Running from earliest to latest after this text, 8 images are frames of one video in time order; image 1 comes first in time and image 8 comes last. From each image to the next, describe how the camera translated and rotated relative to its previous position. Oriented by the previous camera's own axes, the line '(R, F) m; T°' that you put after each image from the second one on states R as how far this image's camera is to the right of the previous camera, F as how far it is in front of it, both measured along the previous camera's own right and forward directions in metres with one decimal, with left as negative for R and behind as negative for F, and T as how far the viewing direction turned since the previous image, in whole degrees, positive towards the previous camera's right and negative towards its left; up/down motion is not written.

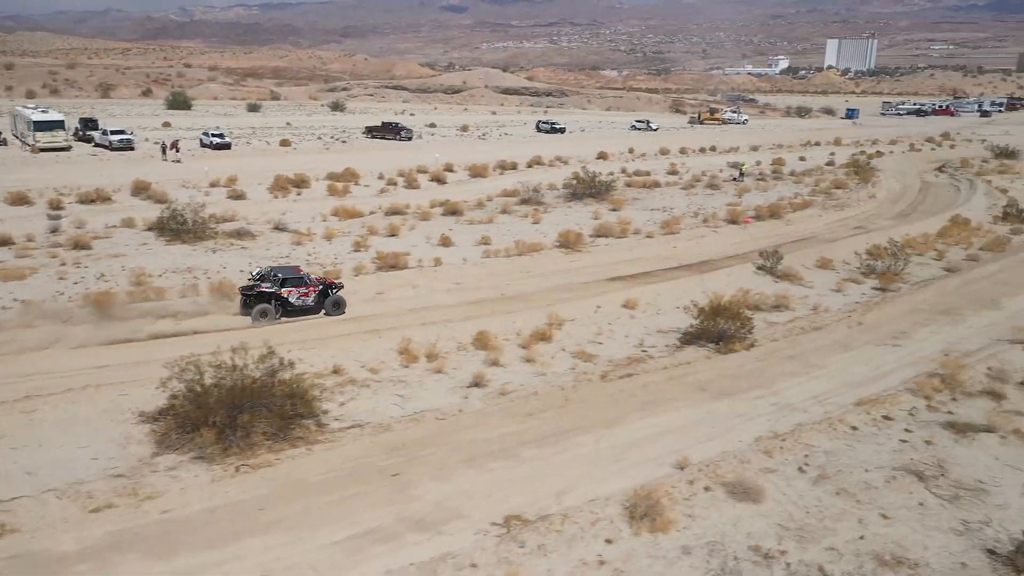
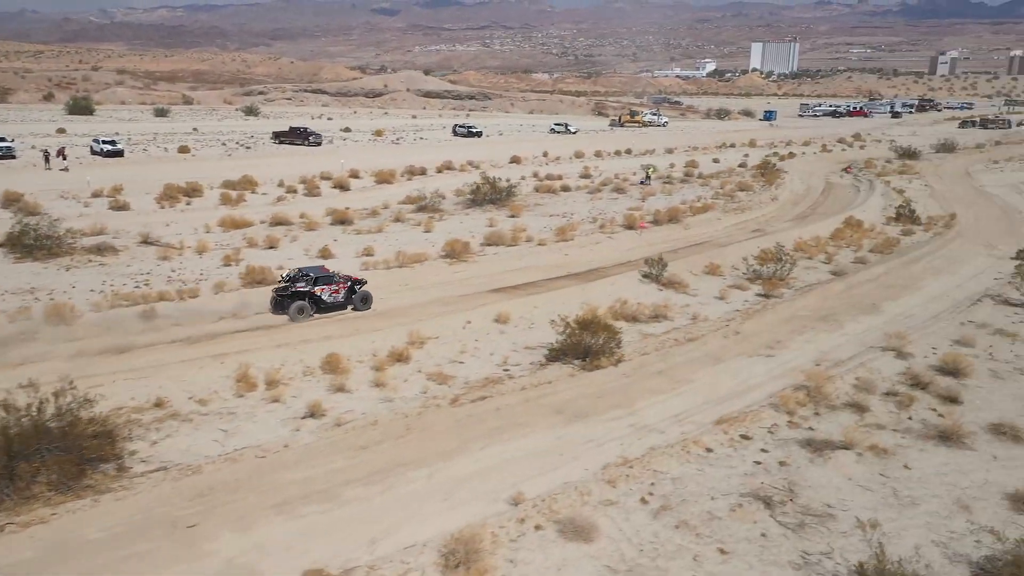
(+1.4, +0.8) m; +4°
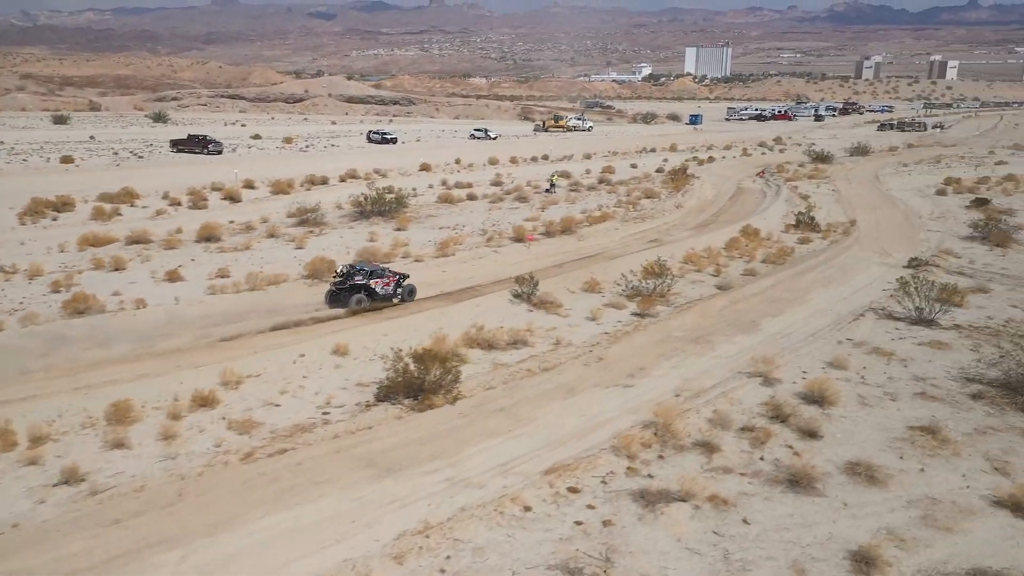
(+1.8, +1.4) m; +4°
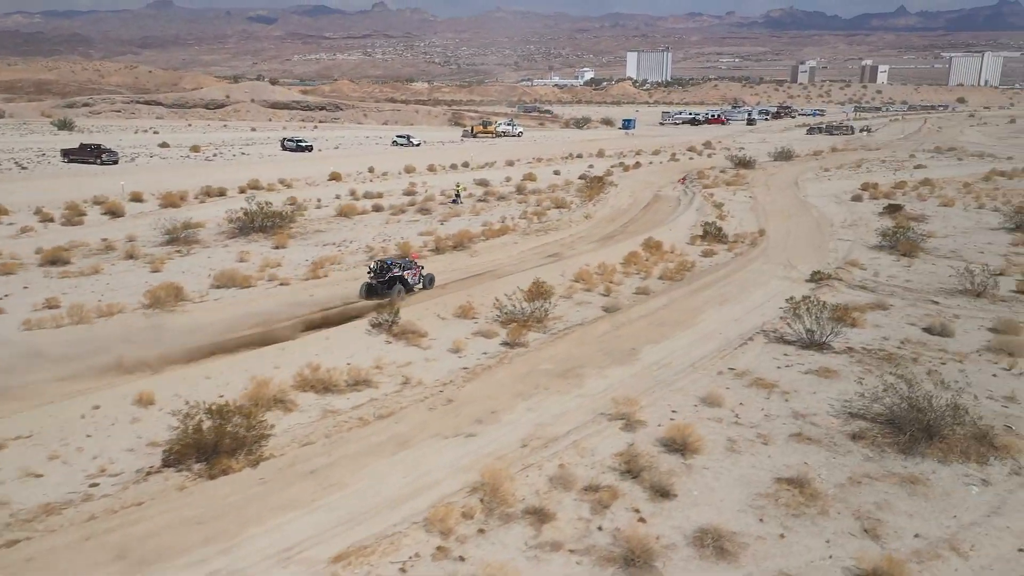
(+1.8, +1.6) m; +4°
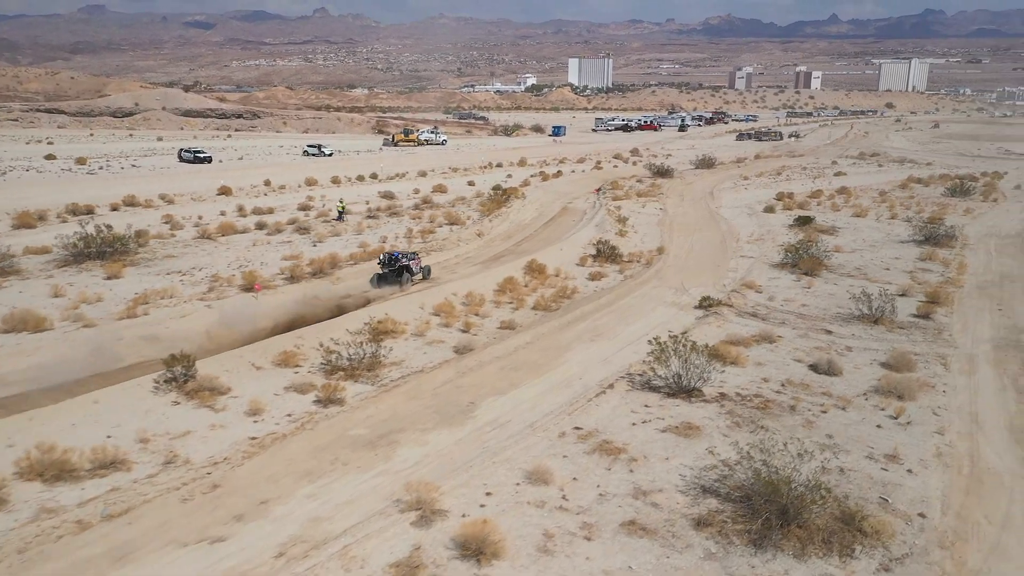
(+2.2, +2.3) m; +4°
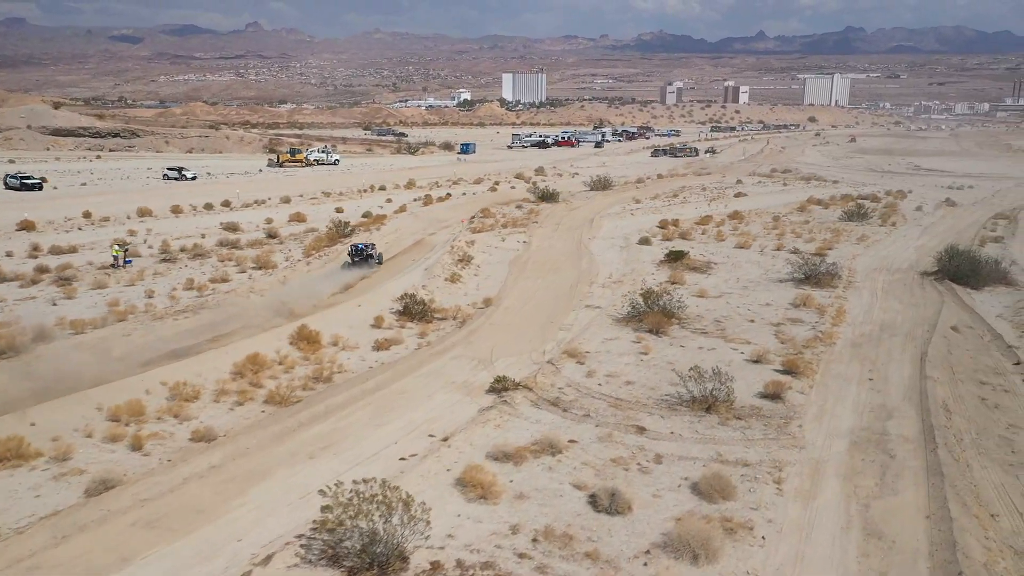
(+4.0, +4.5) m; +4°
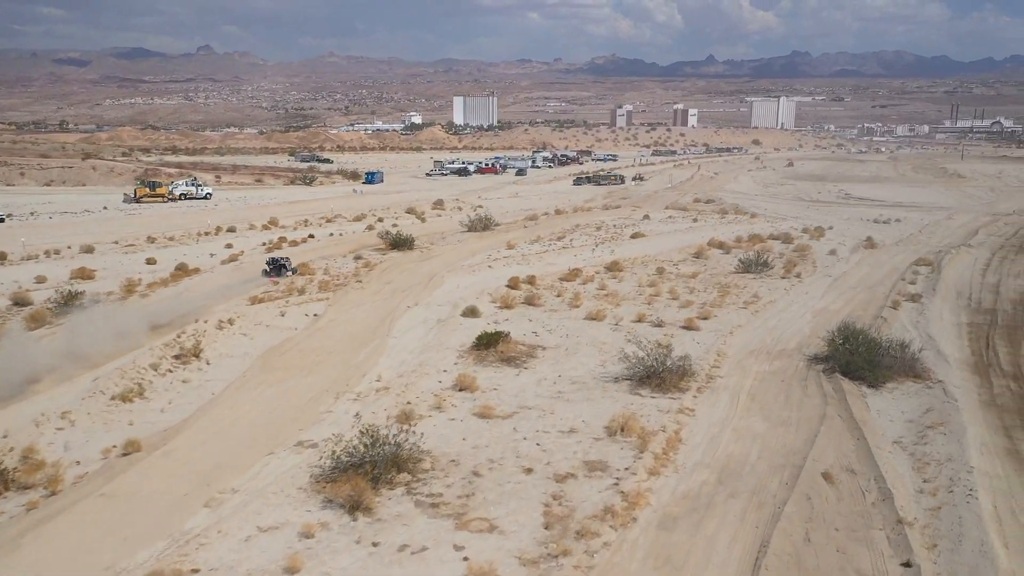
(+5.4, +7.3) m; +3°
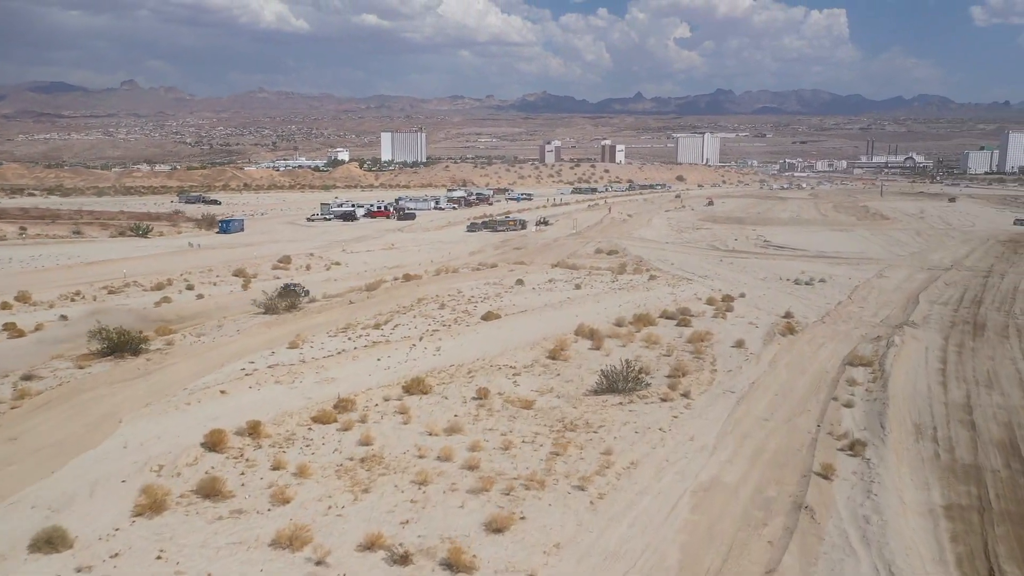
(+5.4, +11.6) m; +5°
